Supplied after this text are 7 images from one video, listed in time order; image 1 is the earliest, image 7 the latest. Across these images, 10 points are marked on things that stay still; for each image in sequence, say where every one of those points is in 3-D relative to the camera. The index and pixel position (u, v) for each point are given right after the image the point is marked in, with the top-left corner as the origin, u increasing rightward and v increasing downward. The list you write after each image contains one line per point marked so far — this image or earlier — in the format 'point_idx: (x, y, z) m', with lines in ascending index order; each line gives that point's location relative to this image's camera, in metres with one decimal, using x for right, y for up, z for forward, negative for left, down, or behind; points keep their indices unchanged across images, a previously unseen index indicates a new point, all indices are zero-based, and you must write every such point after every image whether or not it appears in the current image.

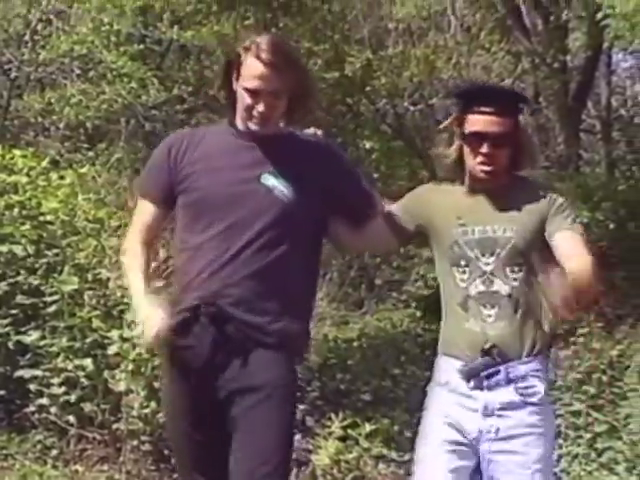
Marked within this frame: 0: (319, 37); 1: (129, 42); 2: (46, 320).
0: (0.0, +1.4, +8.9) m
1: (-1.3, +1.4, +8.9) m
2: (-1.7, -0.5, +7.4) m
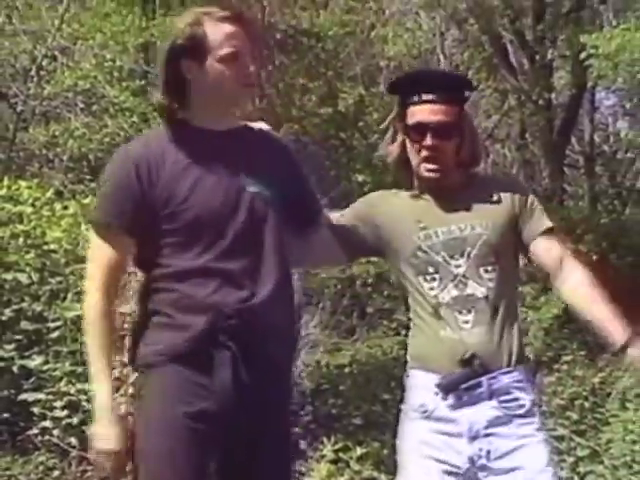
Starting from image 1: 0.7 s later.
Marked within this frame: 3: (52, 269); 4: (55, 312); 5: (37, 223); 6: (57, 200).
0: (0.0, +1.2, +9.2) m
1: (-1.4, +1.2, +9.2) m
2: (-1.7, -0.7, +7.7) m
3: (-1.8, -0.2, +8.4) m
4: (-1.8, -0.5, +8.0) m
5: (-2.0, +0.1, +9.0) m
6: (-1.9, +0.3, +9.4) m
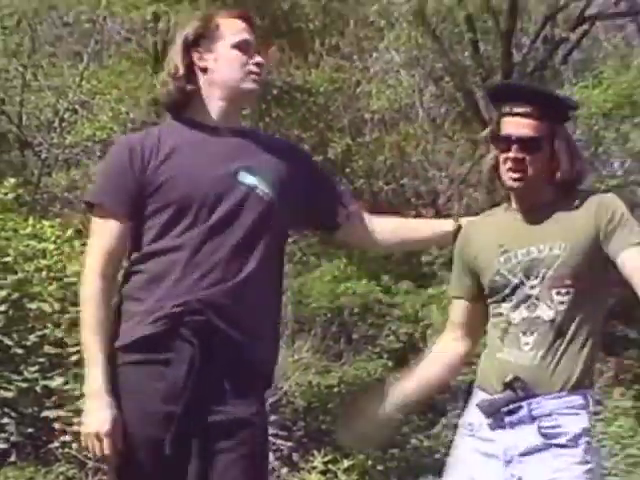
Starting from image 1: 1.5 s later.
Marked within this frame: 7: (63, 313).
0: (-0.1, +0.9, +10.4) m
1: (-1.4, +0.9, +10.4) m
2: (-1.8, -0.9, +8.8) m
3: (-1.9, -0.4, +9.5) m
4: (-1.8, -0.7, +9.1) m
5: (-2.0, -0.1, +10.1) m
6: (-2.0, 0.0, +10.5) m
7: (-1.9, -0.5, +9.2) m
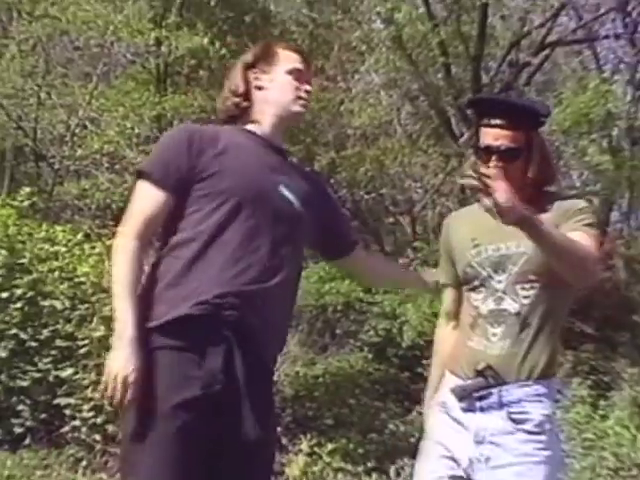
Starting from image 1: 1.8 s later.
0: (-0.2, +0.9, +11.5) m
1: (-1.5, +0.9, +11.5) m
2: (-1.9, -0.9, +9.9) m
3: (-2.0, -0.5, +10.6) m
4: (-1.9, -0.7, +10.2) m
5: (-2.2, -0.2, +11.2) m
6: (-2.1, 0.0, +11.6) m
7: (-2.0, -0.6, +10.2) m
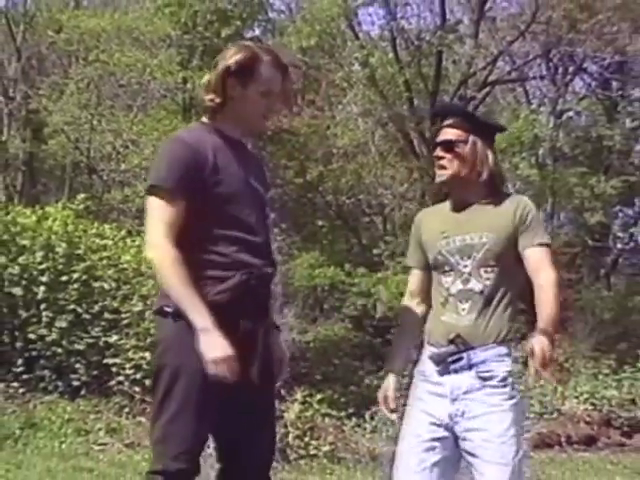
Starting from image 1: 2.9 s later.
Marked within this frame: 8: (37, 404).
0: (-0.3, +0.9, +14.8) m
1: (-1.6, +0.9, +14.7) m
2: (-2.0, -0.9, +13.2) m
3: (-2.1, -0.4, +13.9) m
4: (-2.0, -0.7, +13.4) m
5: (-2.3, -0.1, +14.4) m
6: (-2.2, 0.0, +14.9) m
7: (-2.1, -0.5, +13.5) m
8: (-2.6, -1.5, +11.7) m
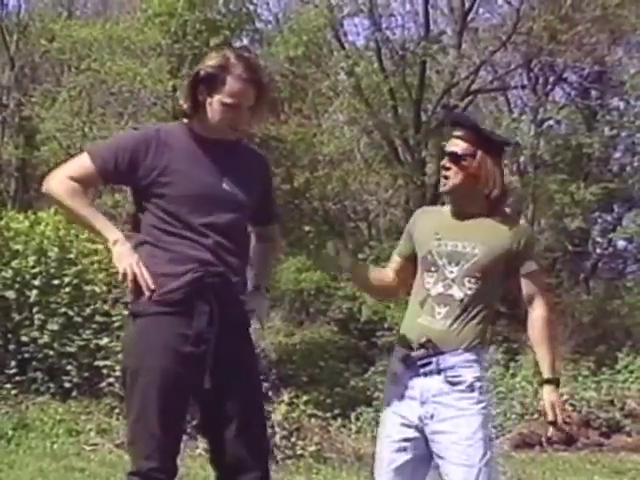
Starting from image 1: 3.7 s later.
0: (-0.5, +0.9, +15.2) m
1: (-1.8, +0.9, +15.1) m
2: (-2.1, -0.9, +13.5) m
3: (-2.2, -0.5, +14.2) m
4: (-2.1, -0.8, +13.8) m
5: (-2.4, -0.2, +14.8) m
6: (-2.4, 0.0, +15.2) m
7: (-2.3, -0.6, +13.8) m
8: (-2.7, -1.5, +12.0) m
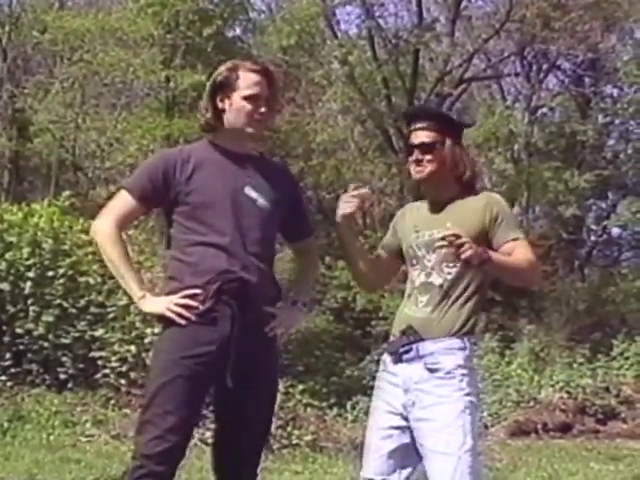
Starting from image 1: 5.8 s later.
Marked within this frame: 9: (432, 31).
0: (-0.6, +1.0, +15.1) m
1: (-1.9, +1.0, +15.1) m
2: (-2.2, -0.8, +13.5) m
3: (-2.3, -0.4, +14.2) m
4: (-2.2, -0.7, +13.7) m
5: (-2.5, -0.1, +14.7) m
6: (-2.4, +0.1, +15.2) m
7: (-2.3, -0.5, +13.8) m
8: (-2.7, -1.5, +12.0) m
9: (+1.5, +2.9, +17.7) m
